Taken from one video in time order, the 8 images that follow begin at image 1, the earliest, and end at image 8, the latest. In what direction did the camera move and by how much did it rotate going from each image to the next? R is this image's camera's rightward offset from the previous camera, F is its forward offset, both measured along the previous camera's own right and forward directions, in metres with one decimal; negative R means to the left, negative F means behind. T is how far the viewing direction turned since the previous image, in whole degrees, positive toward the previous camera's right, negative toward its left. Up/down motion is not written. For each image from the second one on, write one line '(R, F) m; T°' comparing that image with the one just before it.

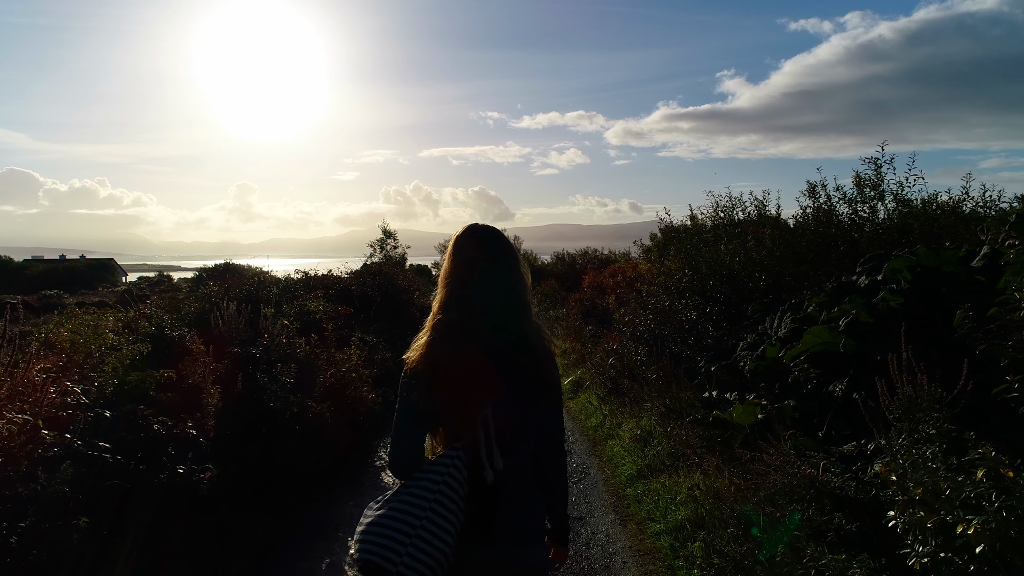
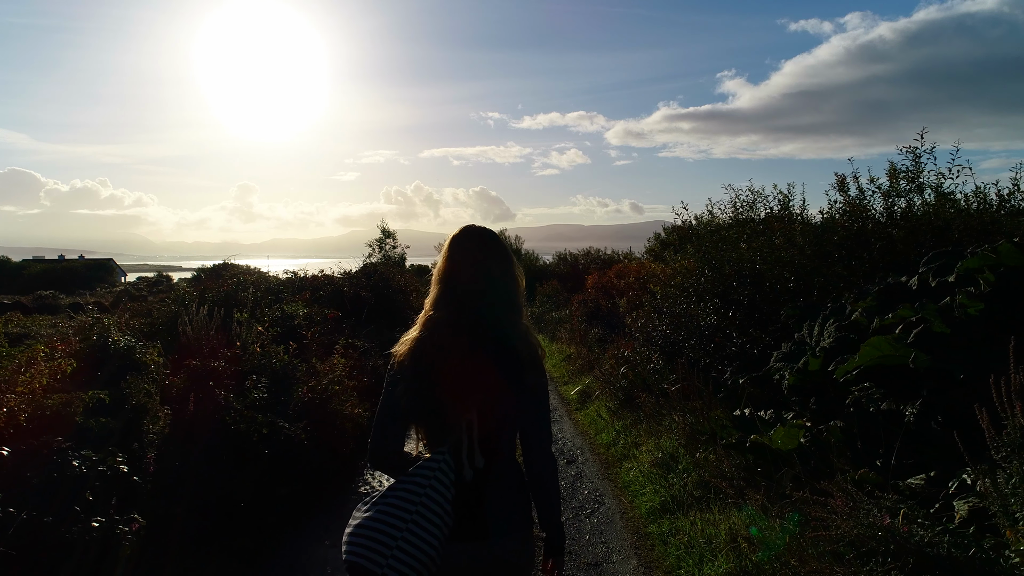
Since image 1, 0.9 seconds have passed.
(0.0, +0.9) m; 0°
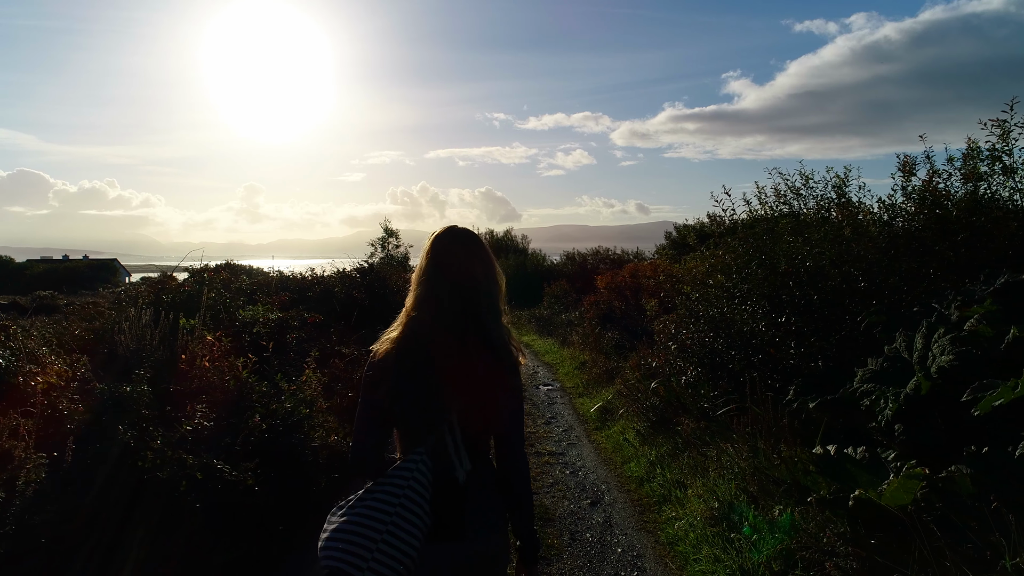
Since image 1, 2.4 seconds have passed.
(0.0, +1.4) m; 0°
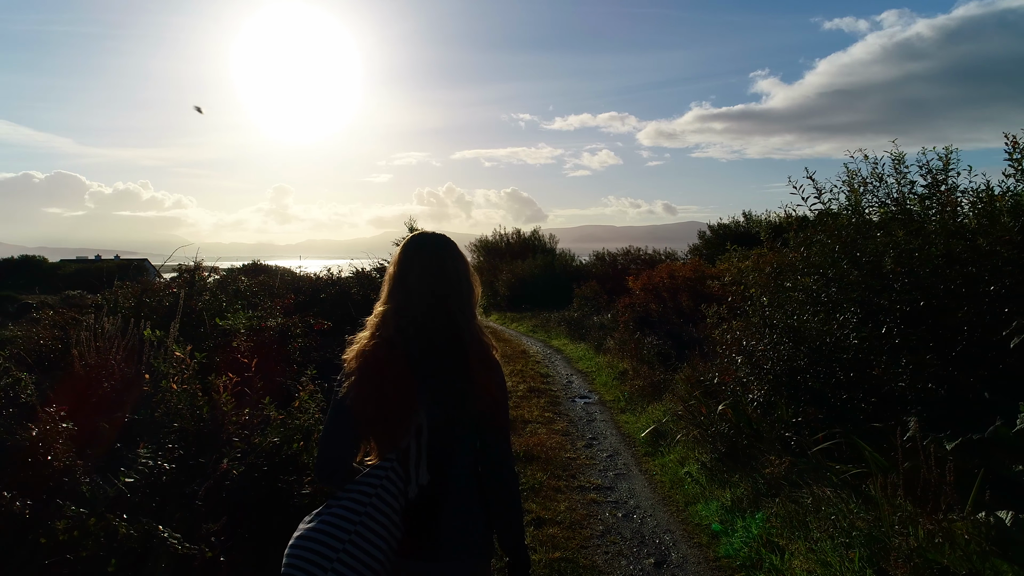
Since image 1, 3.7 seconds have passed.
(-0.1, +1.2) m; -2°
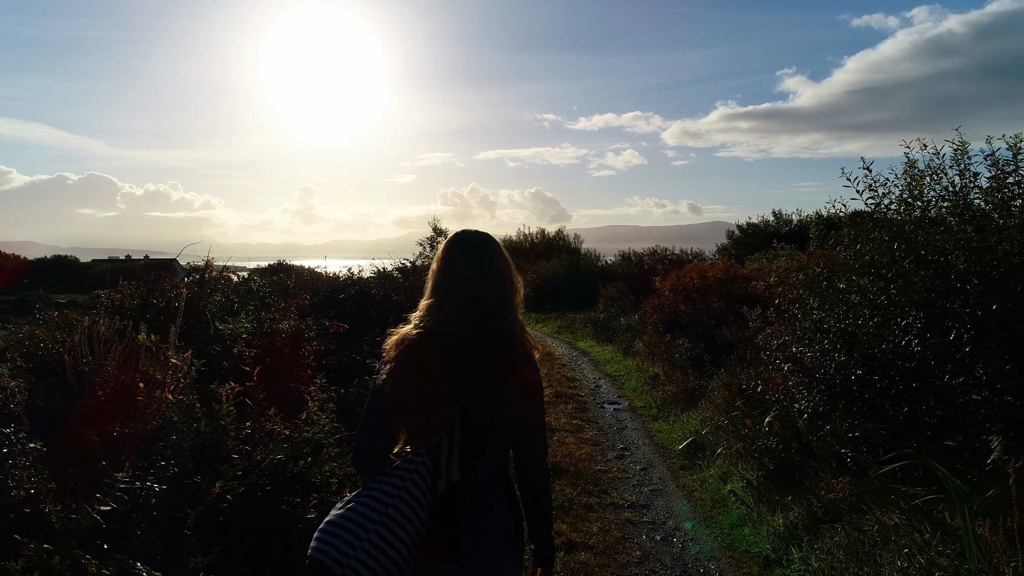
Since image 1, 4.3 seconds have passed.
(0.0, +0.5) m; -2°
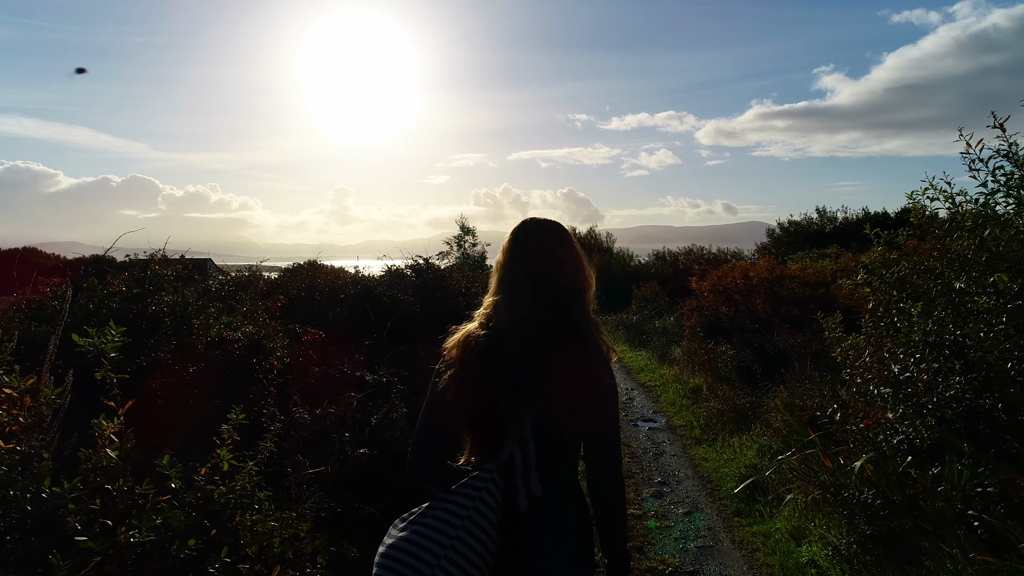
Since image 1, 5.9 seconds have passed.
(+0.2, +1.3) m; -3°
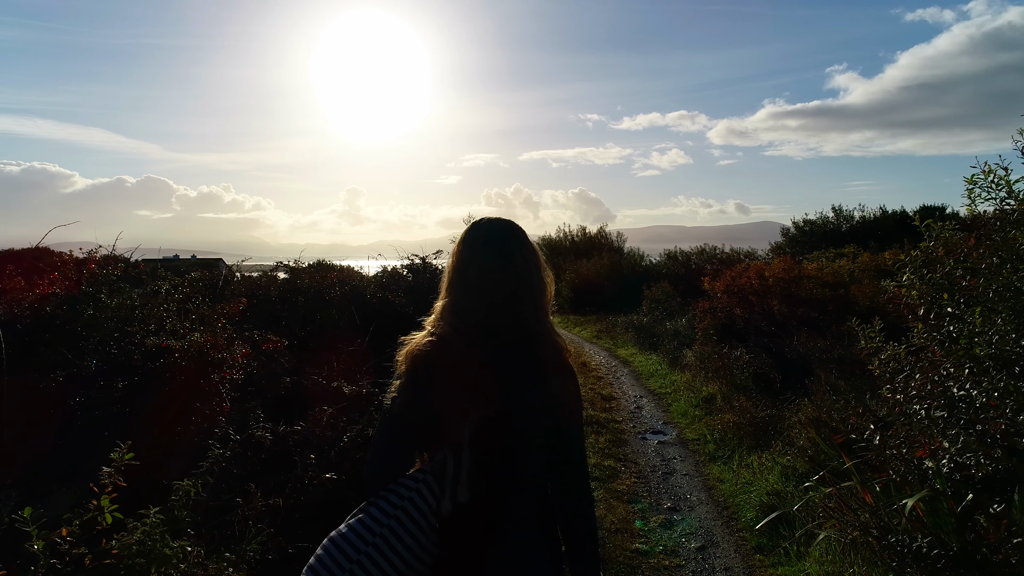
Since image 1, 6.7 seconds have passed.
(+0.2, +0.7) m; -1°
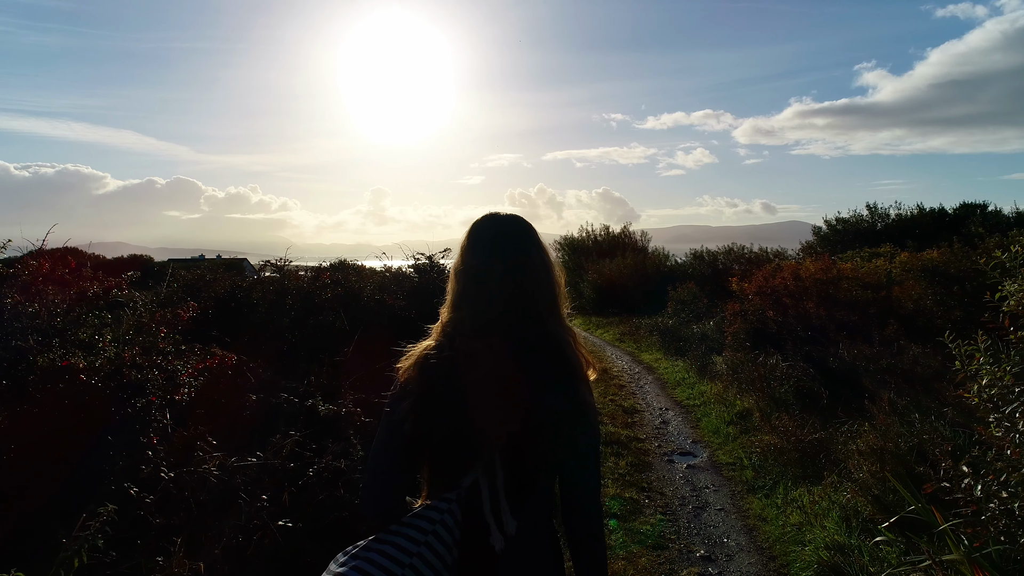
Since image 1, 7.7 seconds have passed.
(+0.1, +1.0) m; -2°
